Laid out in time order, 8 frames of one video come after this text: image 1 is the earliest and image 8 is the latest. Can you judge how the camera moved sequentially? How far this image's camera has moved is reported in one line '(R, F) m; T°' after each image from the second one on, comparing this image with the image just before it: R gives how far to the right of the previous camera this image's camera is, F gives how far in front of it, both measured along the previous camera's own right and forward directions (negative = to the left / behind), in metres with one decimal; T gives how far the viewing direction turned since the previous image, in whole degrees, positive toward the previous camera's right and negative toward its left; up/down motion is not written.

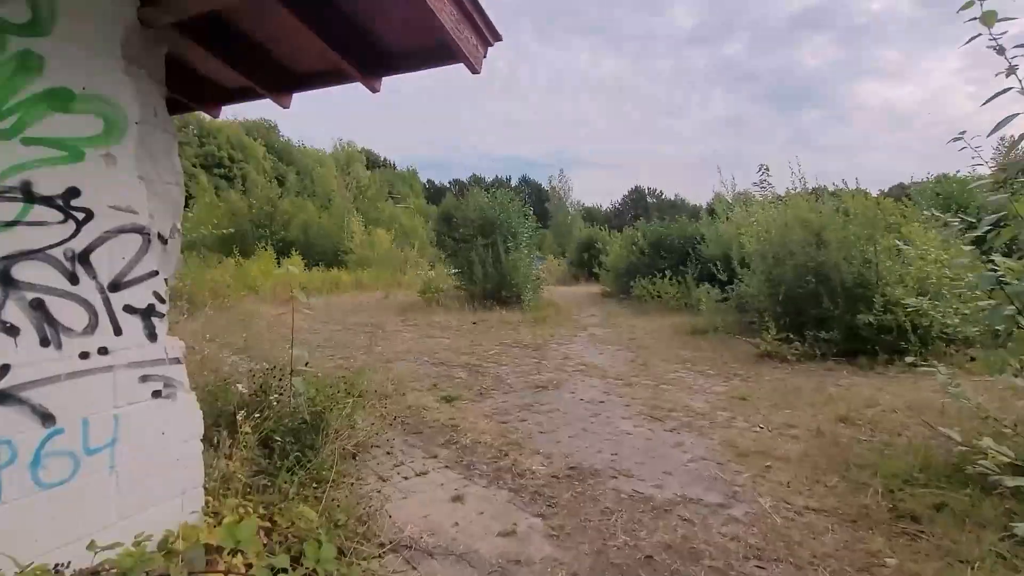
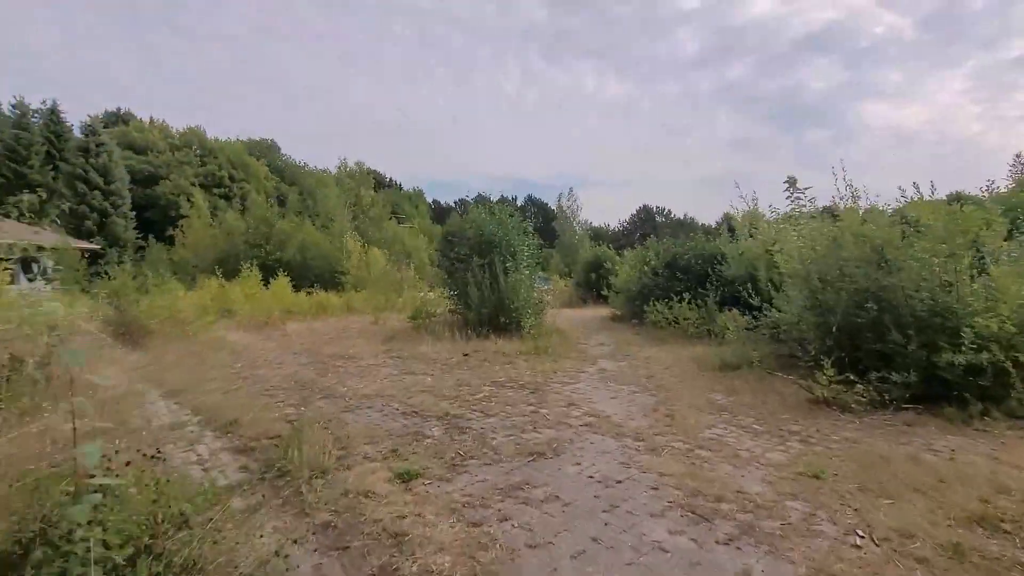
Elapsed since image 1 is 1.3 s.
(+0.2, +1.3) m; -1°
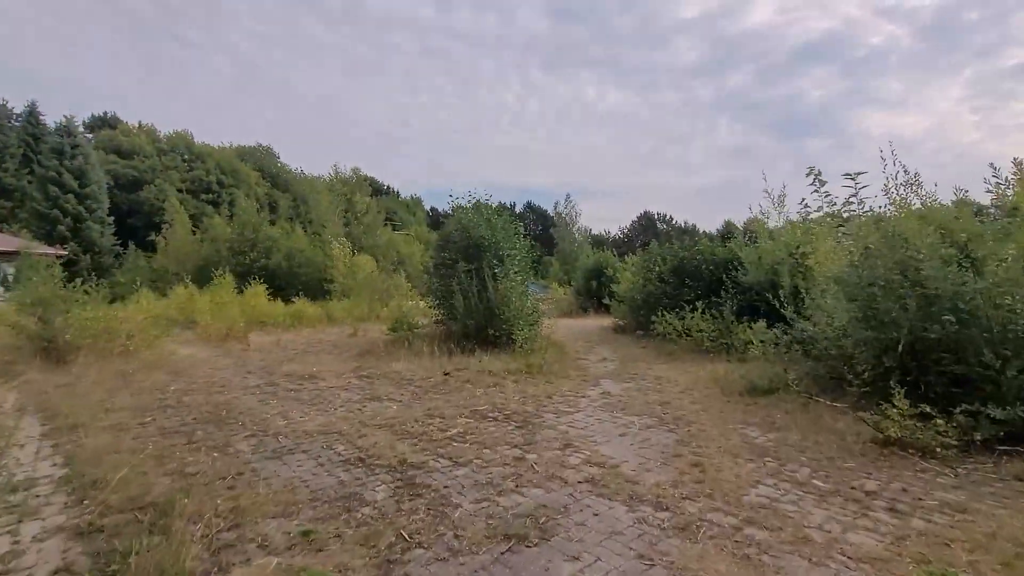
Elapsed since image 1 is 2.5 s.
(+0.2, +1.3) m; 0°
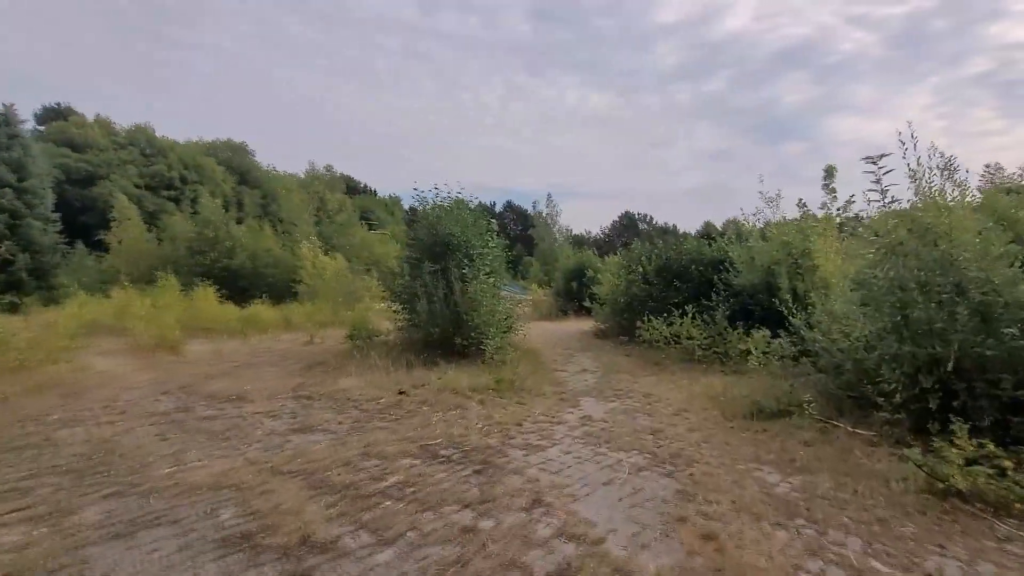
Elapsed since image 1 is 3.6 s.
(+0.2, +1.1) m; +2°
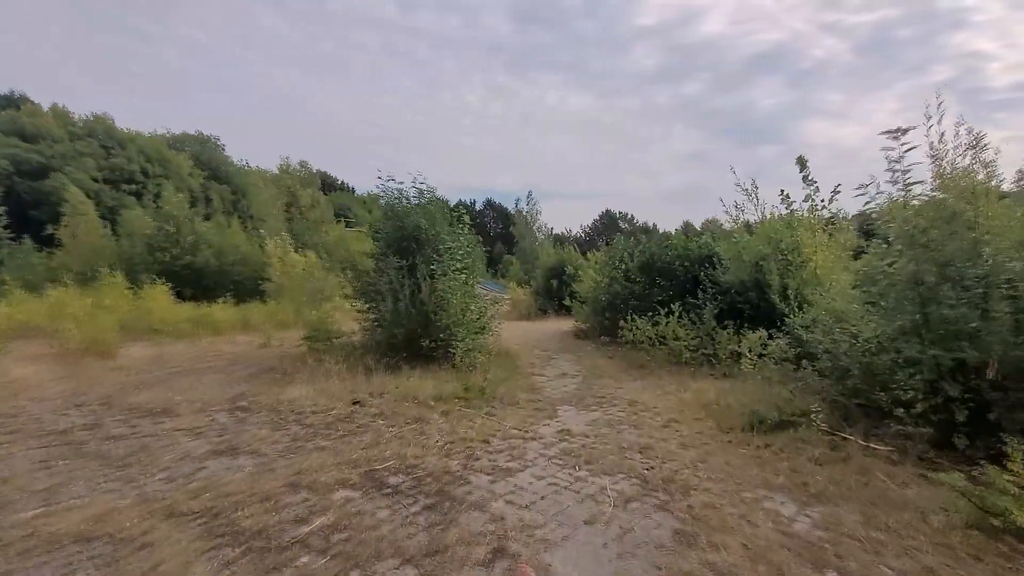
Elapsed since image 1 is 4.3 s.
(+0.1, +0.7) m; +2°
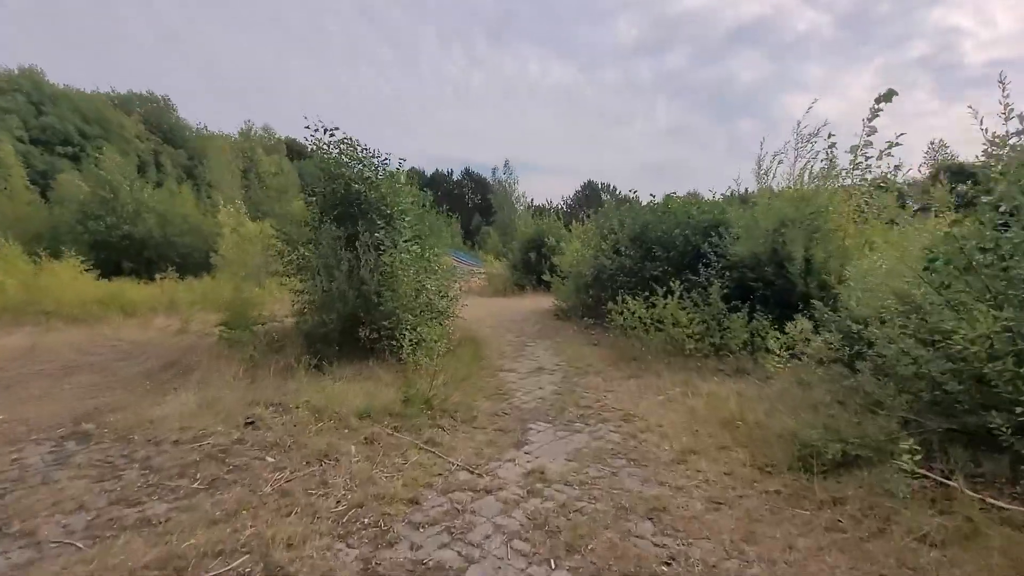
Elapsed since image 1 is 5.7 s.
(+0.2, +1.6) m; +2°
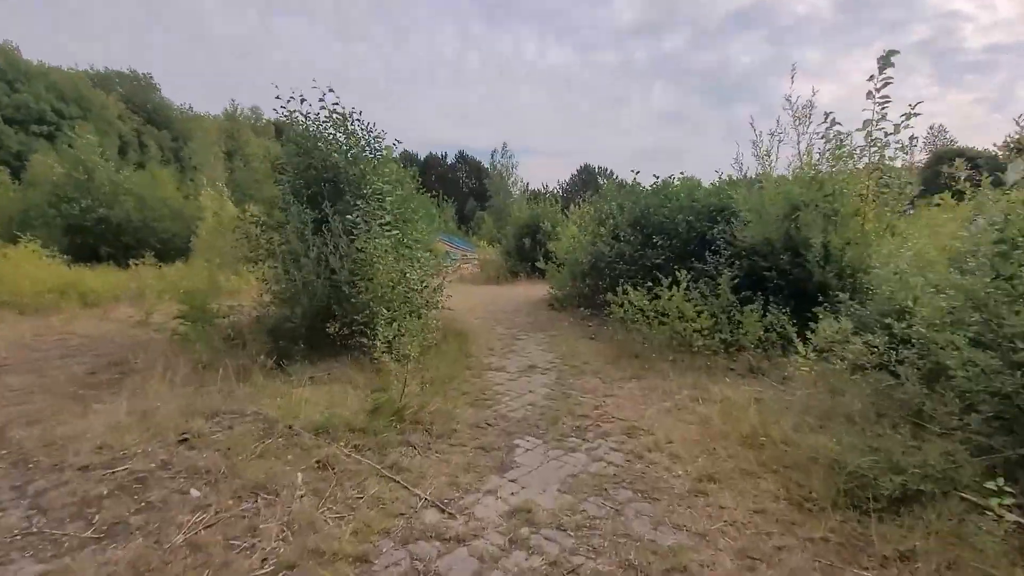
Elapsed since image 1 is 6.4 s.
(+0.1, +0.7) m; 0°
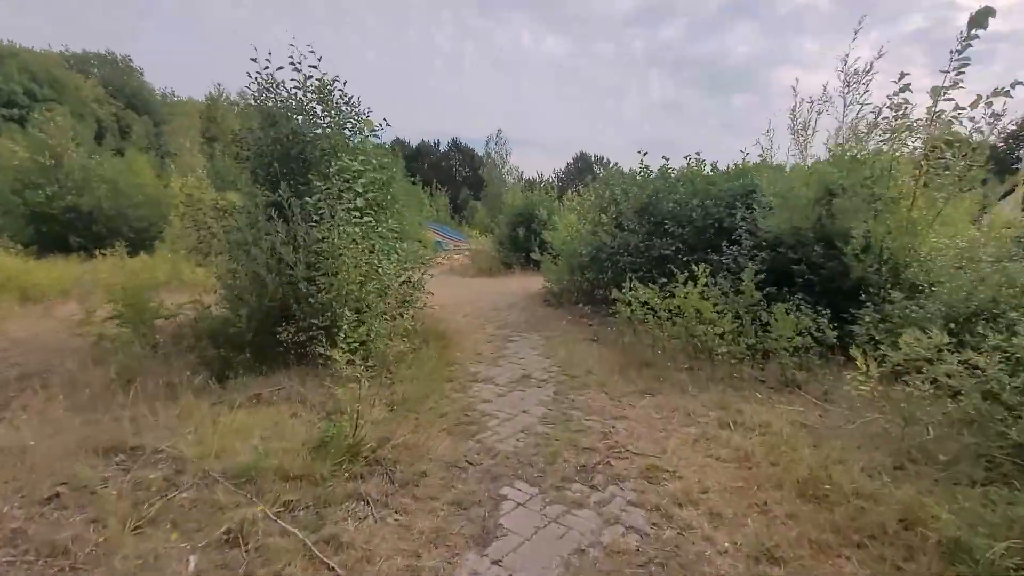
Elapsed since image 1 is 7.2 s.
(+0.1, +0.9) m; +1°
